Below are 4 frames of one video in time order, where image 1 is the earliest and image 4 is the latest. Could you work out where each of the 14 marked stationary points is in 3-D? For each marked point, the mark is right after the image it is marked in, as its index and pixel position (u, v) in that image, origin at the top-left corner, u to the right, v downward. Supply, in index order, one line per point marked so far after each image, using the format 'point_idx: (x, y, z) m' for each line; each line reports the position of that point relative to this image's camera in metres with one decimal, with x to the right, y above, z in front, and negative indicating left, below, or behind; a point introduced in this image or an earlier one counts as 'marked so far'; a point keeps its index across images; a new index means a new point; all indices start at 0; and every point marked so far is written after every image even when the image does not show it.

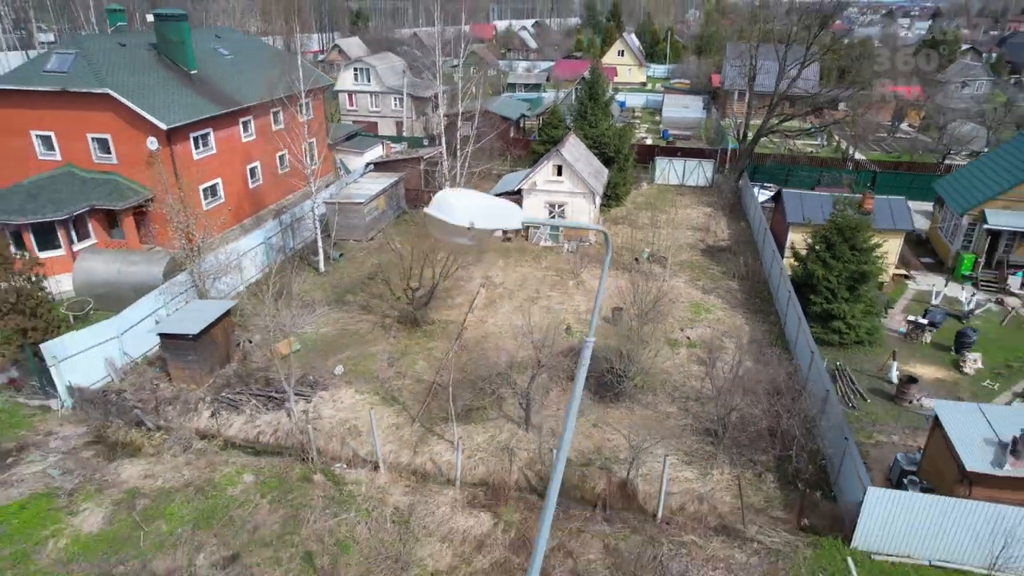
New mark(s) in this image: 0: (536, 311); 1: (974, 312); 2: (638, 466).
0: (+0.4, -0.3, +9.8) m
1: (+7.7, -0.4, +9.8) m
2: (+1.3, -1.9, +6.4) m
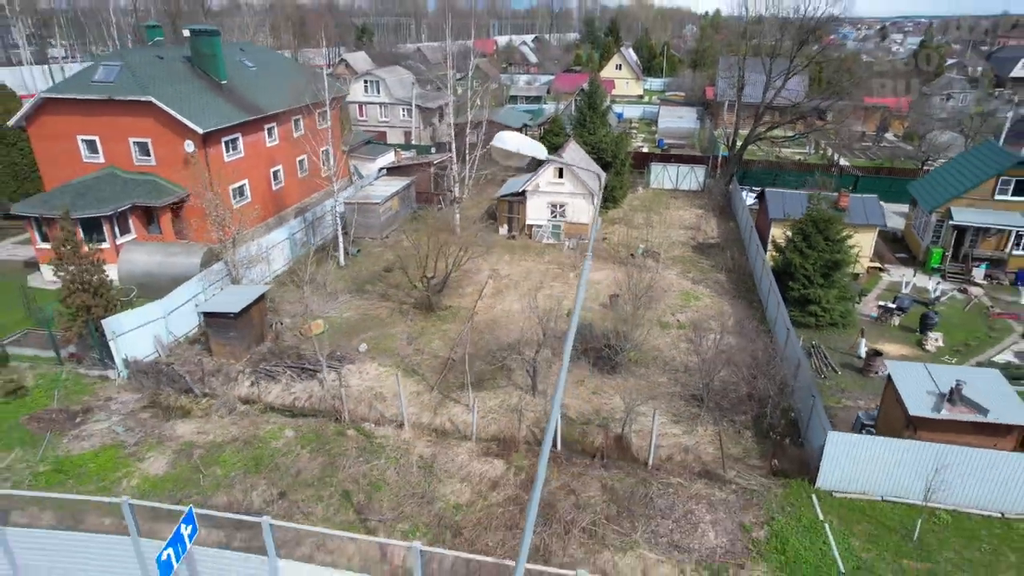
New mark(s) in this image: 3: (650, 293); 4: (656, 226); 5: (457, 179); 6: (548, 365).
0: (+0.5, -0.1, +10.8) m
1: (+7.9, -0.2, +10.7) m
2: (+1.5, -1.6, +7.3) m
3: (+2.3, -0.1, +10.3) m
4: (+3.6, +1.6, +14.5) m
5: (-1.4, +2.6, +14.2) m
6: (+0.6, -1.0, +8.6) m
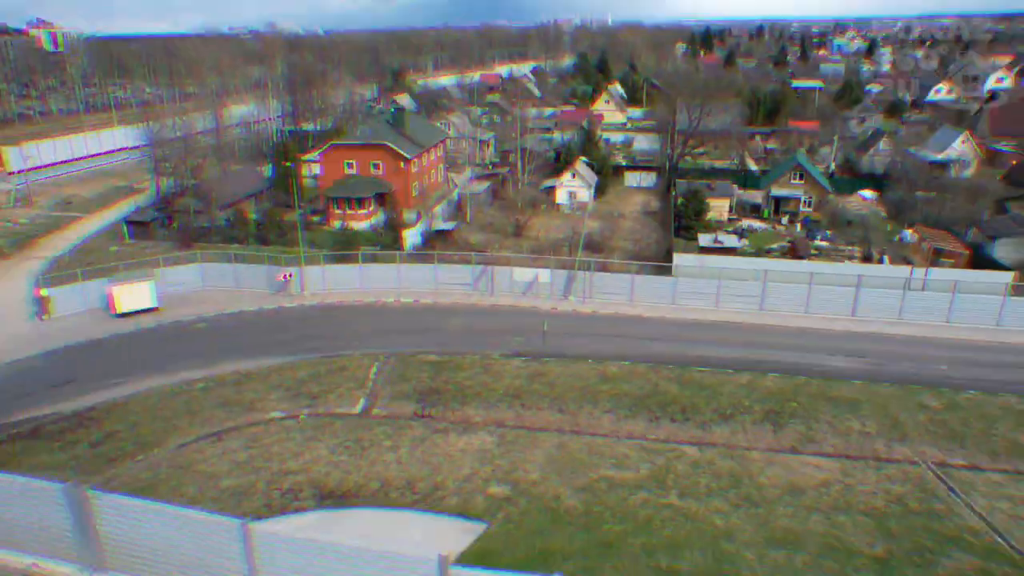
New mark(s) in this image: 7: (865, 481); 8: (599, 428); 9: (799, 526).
0: (+3.2, +2.3, +24.4) m
1: (+10.5, +2.2, +24.0) m
2: (+4.0, +0.9, +20.8) m
3: (+4.9, +2.3, +23.8) m
4: (+6.4, +3.8, +28.1) m
5: (+1.3, +4.8, +28.0) m
6: (+3.1, +1.5, +22.2) m
7: (+5.9, -3.2, +9.8) m
8: (+1.7, -2.7, +11.3) m
9: (+4.1, -3.4, +8.6) m
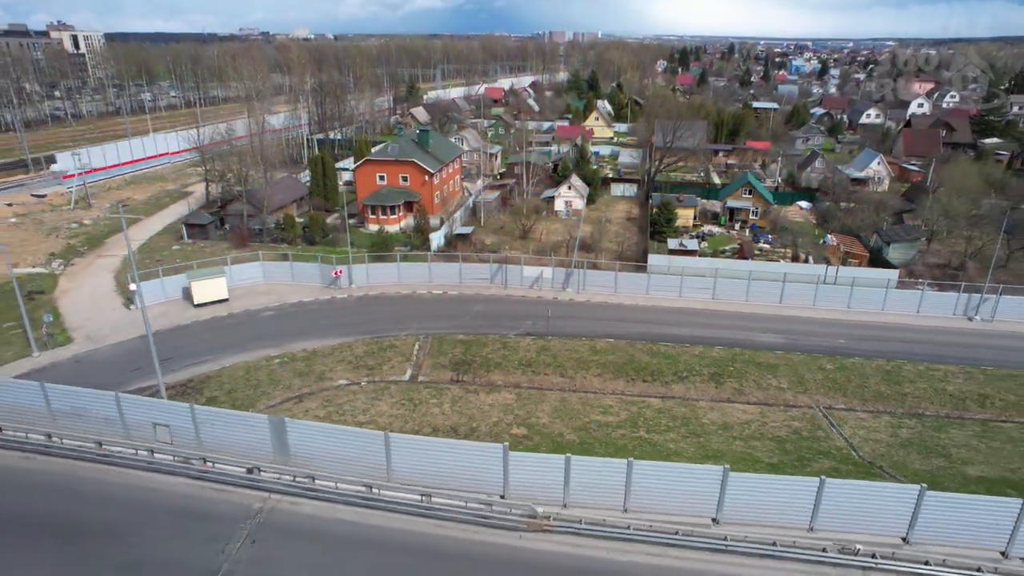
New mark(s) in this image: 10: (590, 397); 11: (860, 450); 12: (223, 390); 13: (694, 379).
0: (+2.5, +2.7, +28.2) m
1: (+9.8, +2.7, +28.3) m
2: (+3.6, +1.3, +24.7) m
3: (+4.3, +2.8, +27.7) m
4: (+5.5, +4.4, +32.1) m
5: (+0.5, +5.3, +31.6) m
6: (+2.6, +1.8, +26.0) m
7: (+6.2, -3.1, +14.0) m
8: (+2.0, -2.6, +15.2) m
9: (+4.5, -3.4, +12.7) m
10: (+1.9, -2.7, +14.8) m
11: (+7.4, -3.4, +12.5) m
12: (-7.3, -2.6, +15.0) m
13: (+4.7, -2.4, +15.6) m
